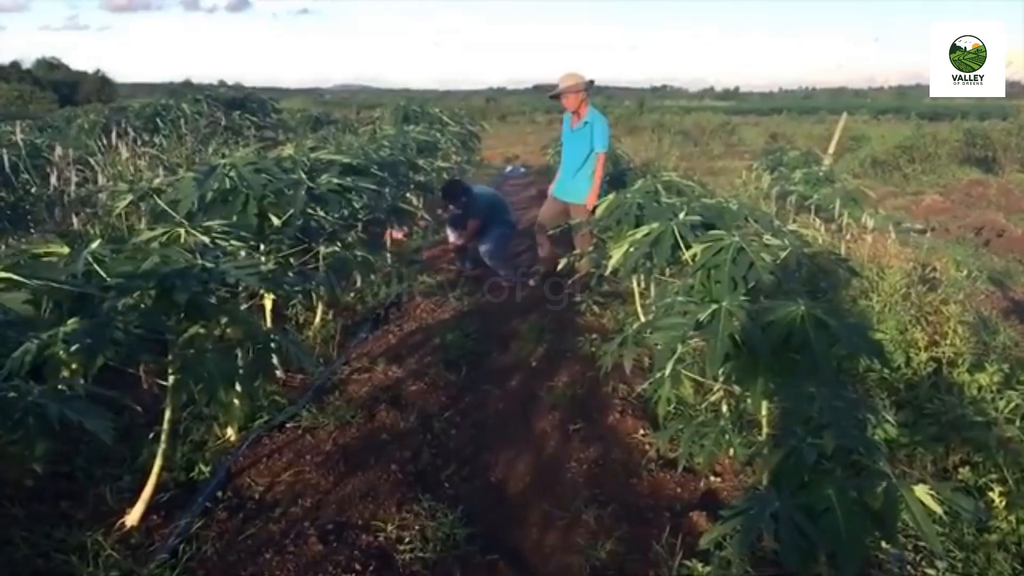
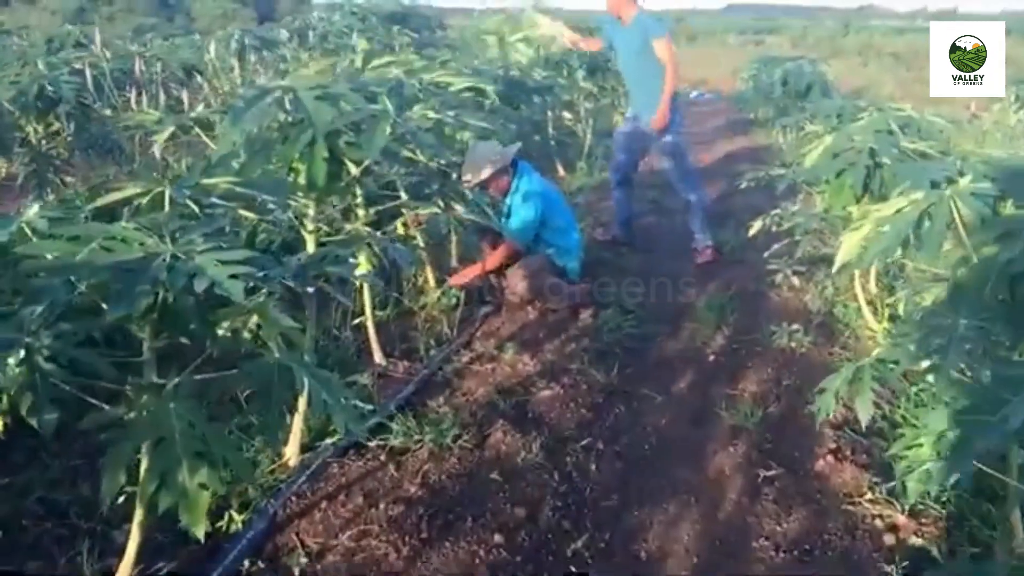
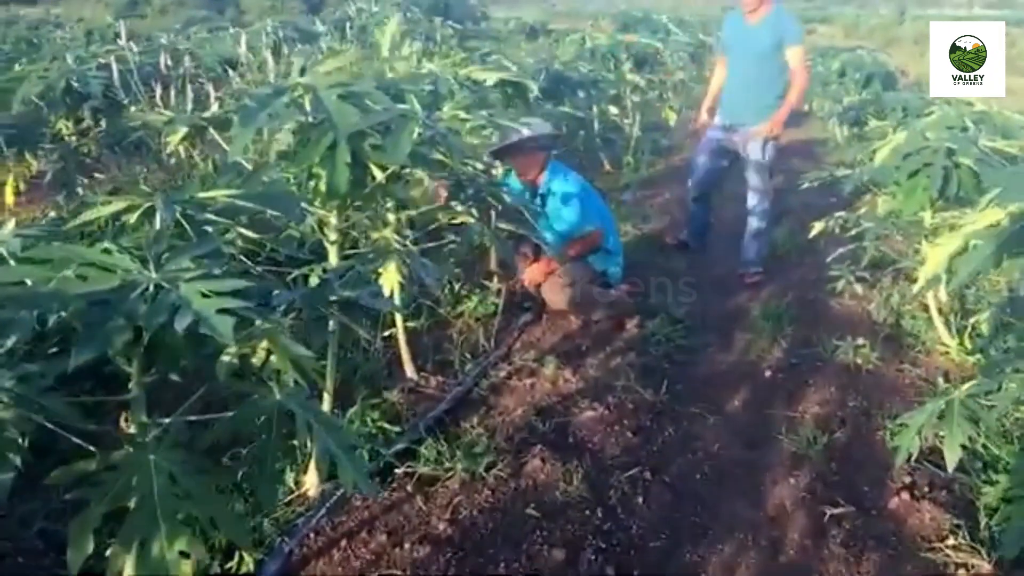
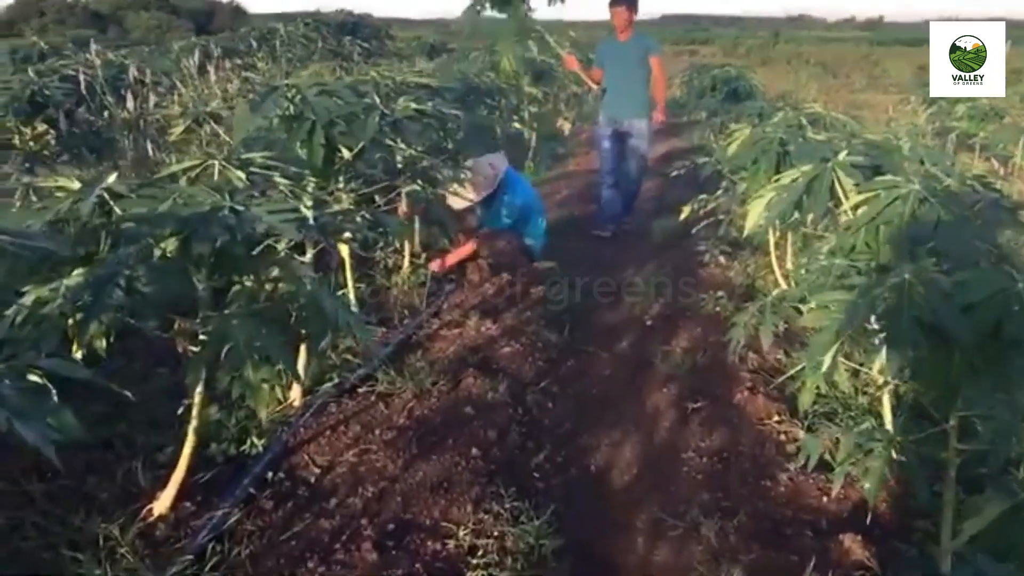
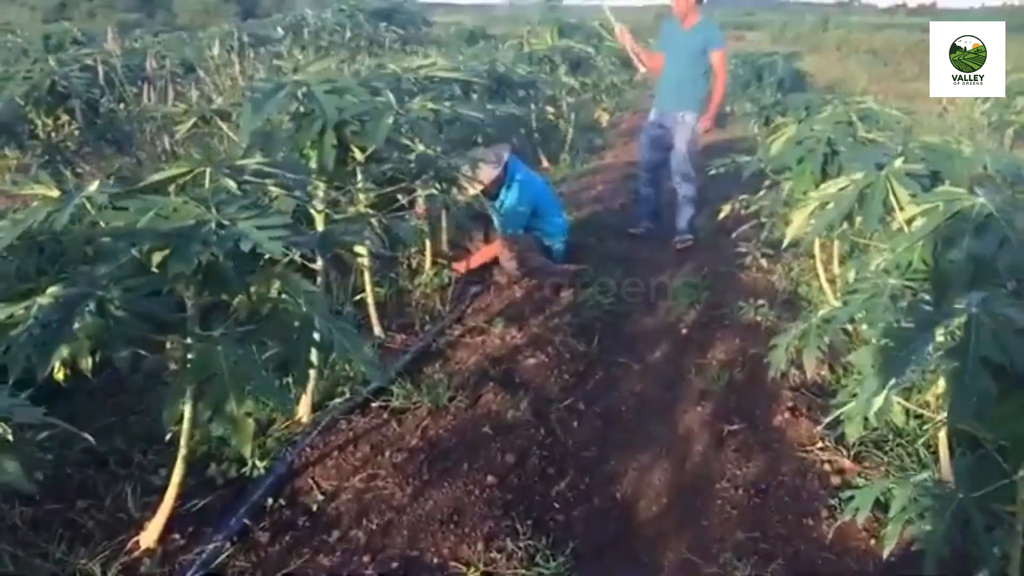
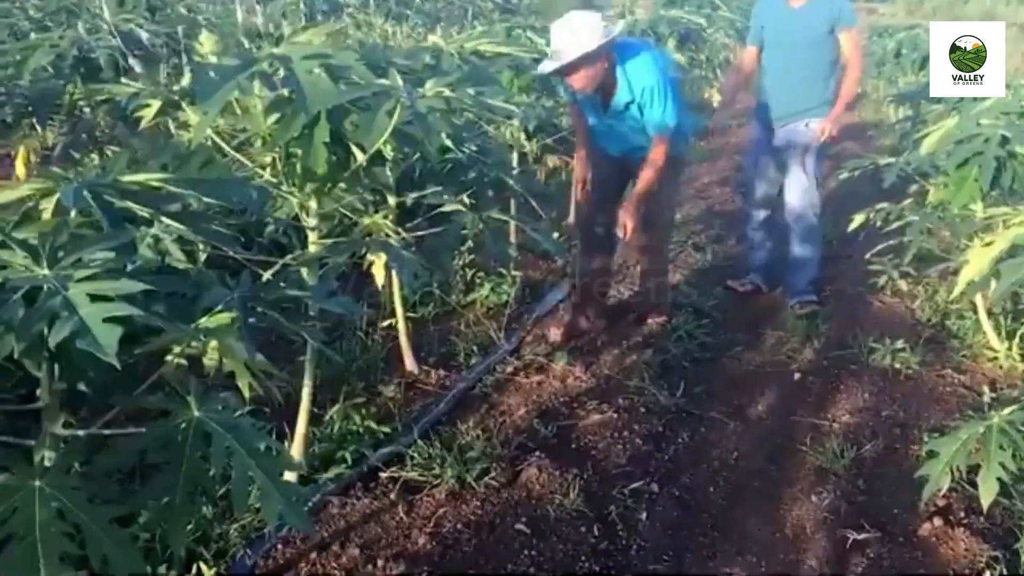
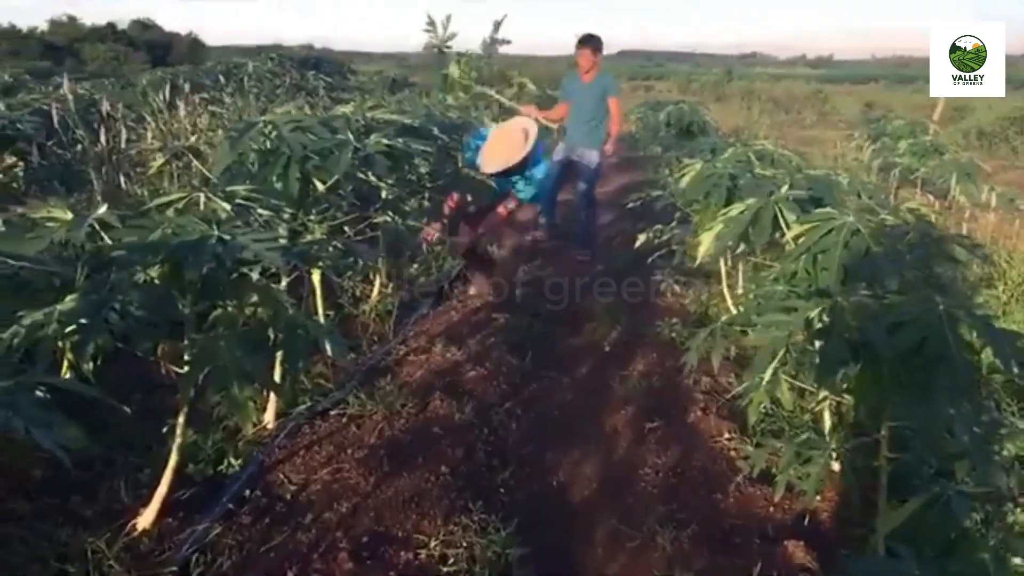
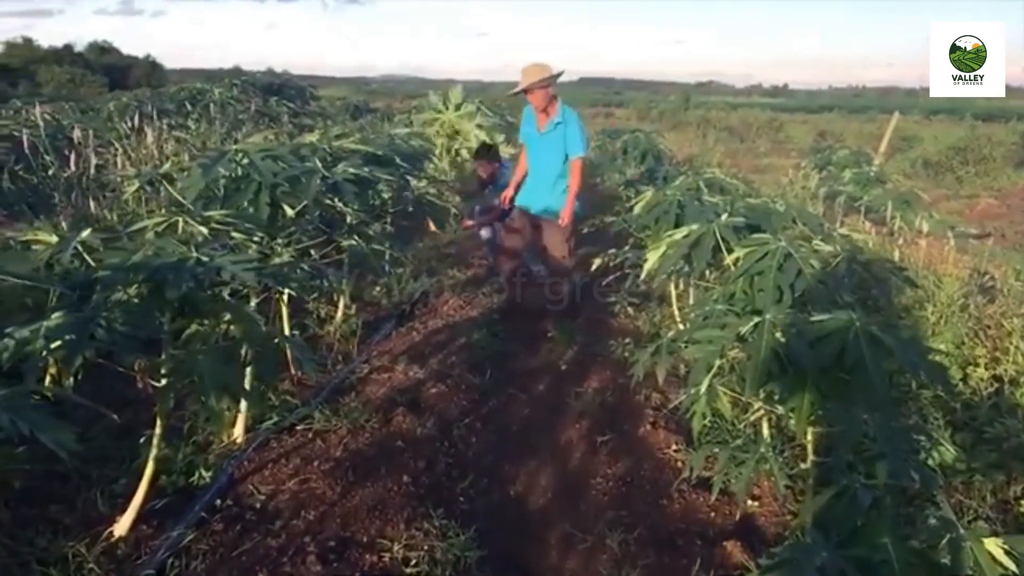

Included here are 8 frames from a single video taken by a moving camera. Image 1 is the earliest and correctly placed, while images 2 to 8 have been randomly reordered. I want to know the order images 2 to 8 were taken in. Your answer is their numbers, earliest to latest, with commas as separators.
8, 7, 4, 5, 2, 3, 6
